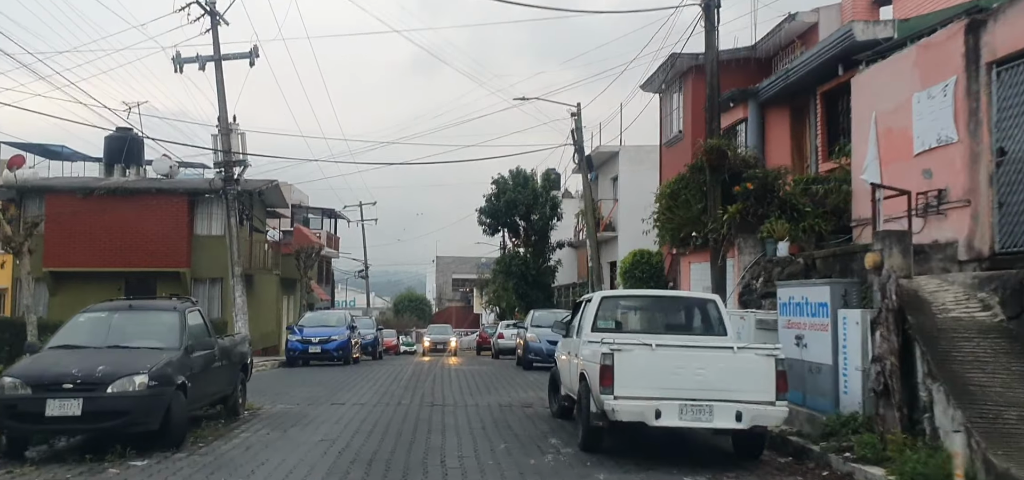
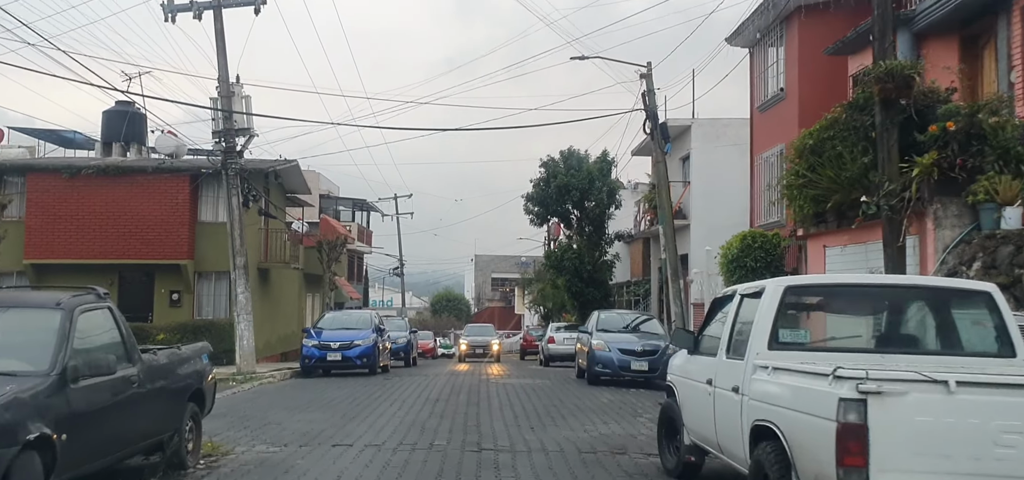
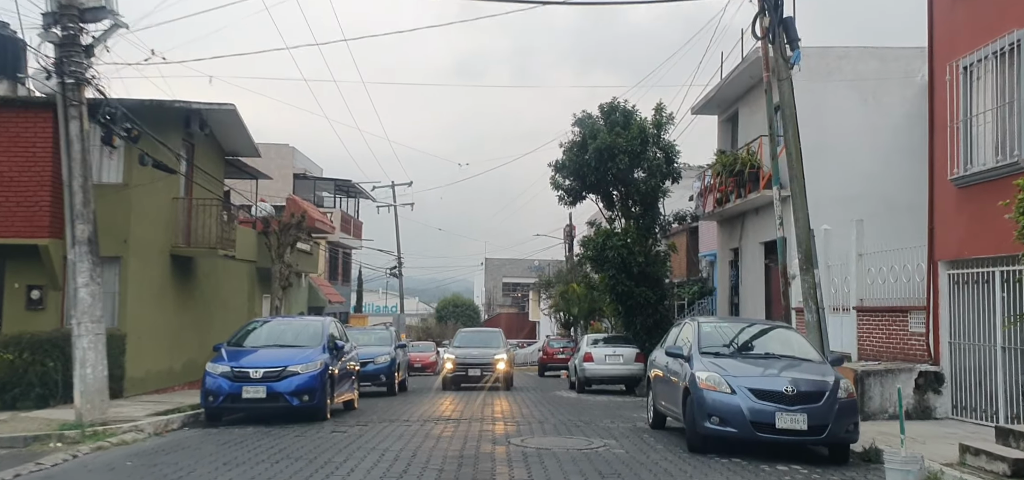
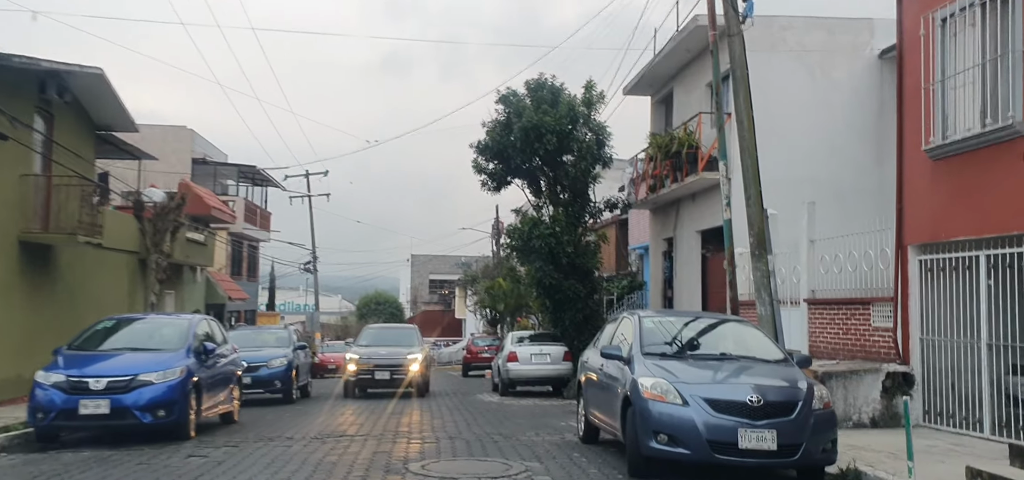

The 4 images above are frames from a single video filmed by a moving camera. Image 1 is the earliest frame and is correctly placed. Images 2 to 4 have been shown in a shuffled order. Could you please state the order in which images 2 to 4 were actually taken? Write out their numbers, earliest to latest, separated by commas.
2, 3, 4
